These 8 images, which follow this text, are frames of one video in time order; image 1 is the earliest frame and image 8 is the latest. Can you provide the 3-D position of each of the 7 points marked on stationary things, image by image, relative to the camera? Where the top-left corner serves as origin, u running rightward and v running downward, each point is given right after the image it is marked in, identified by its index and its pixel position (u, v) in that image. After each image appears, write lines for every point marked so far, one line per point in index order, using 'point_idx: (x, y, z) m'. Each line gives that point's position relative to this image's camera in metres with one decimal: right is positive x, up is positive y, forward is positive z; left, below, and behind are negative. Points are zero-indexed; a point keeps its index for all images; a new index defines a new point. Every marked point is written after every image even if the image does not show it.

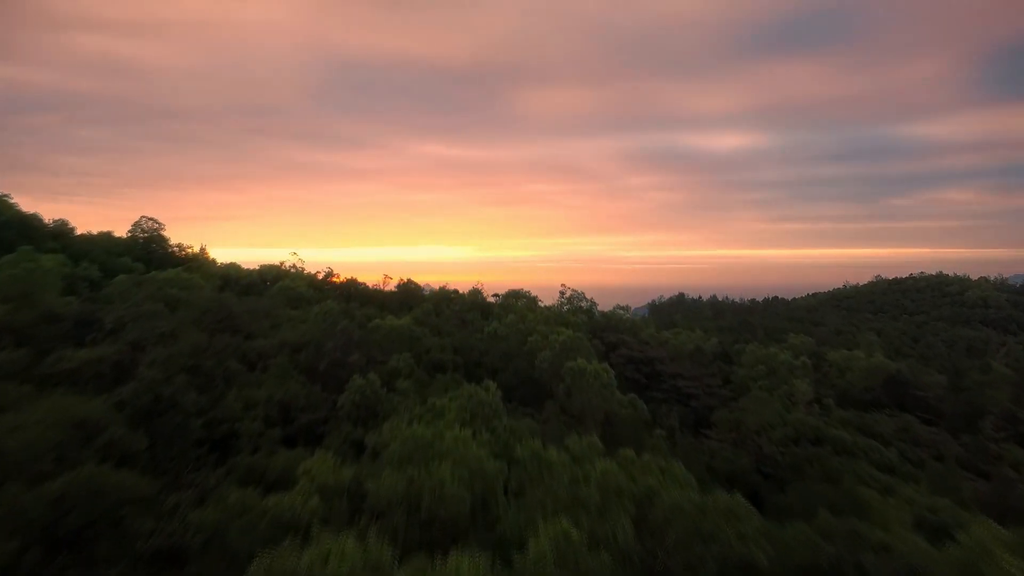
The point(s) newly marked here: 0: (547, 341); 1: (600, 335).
0: (+0.7, -1.0, +9.3) m
1: (+2.3, -1.3, +13.2) m
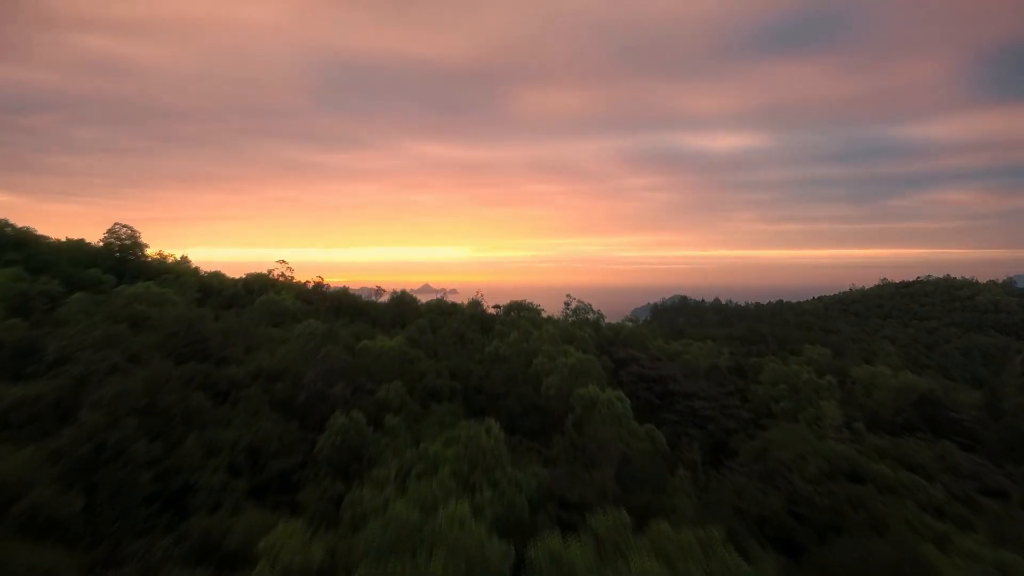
0: (+0.7, -1.3, +8.5) m
1: (+2.4, -1.5, +12.4) m
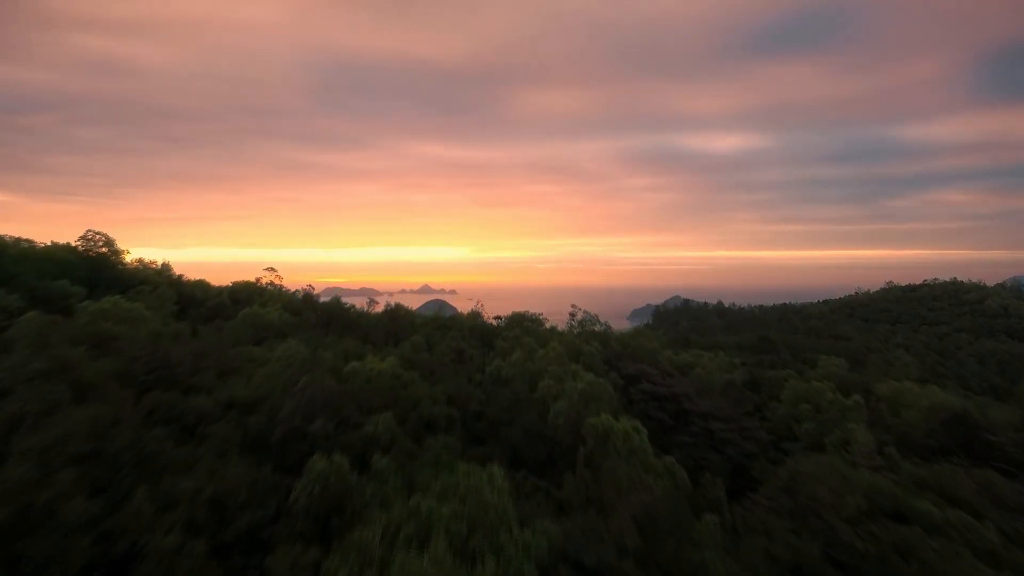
0: (+0.8, -1.5, +7.7) m
1: (+2.4, -1.8, +11.6) m
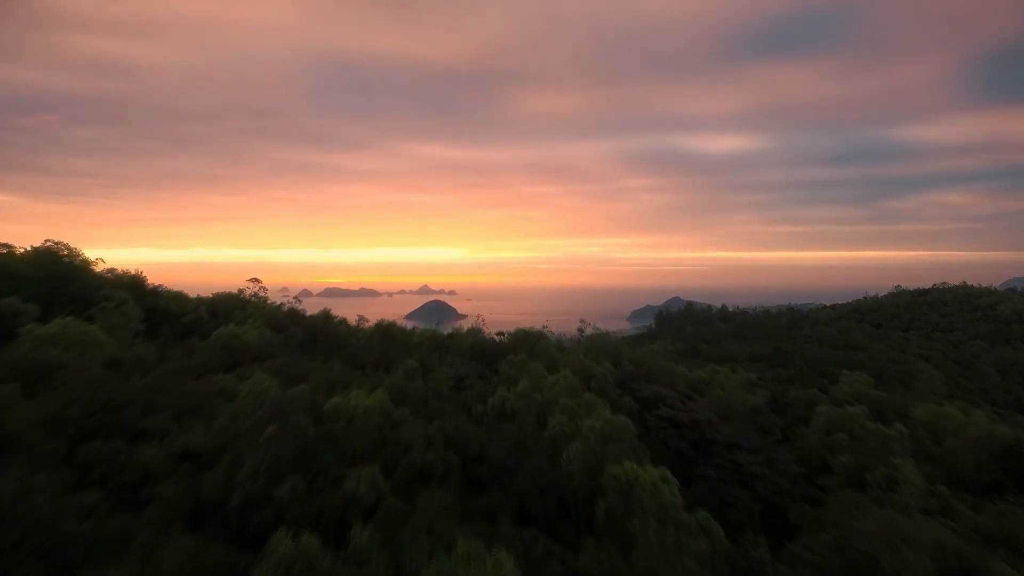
0: (+0.8, -1.8, +6.7) m
1: (+2.5, -2.1, +10.6) m
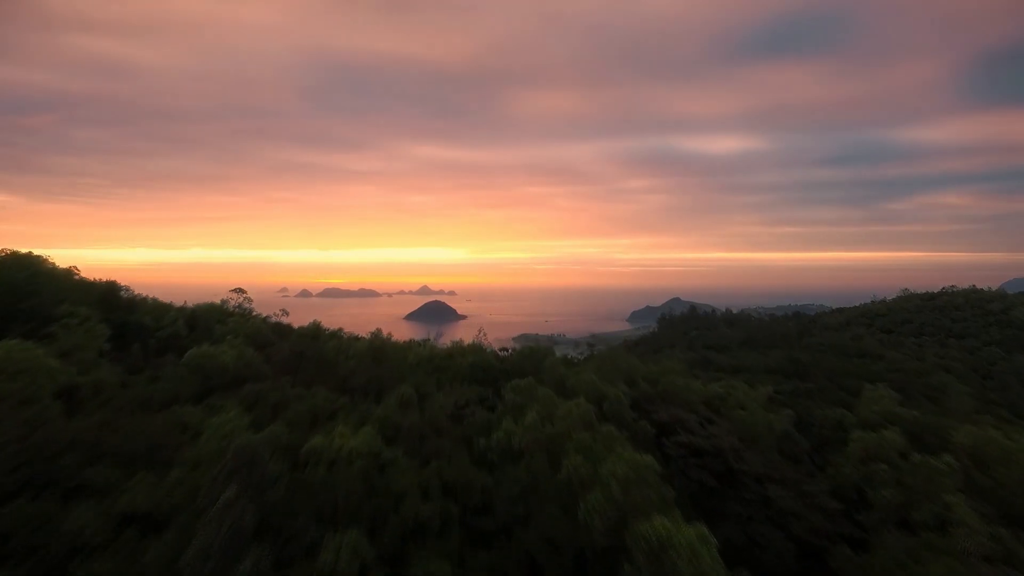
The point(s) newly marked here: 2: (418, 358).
0: (+0.9, -2.1, +5.8) m
1: (+2.6, -2.4, +9.7) m
2: (-1.7, -1.2, +8.9) m
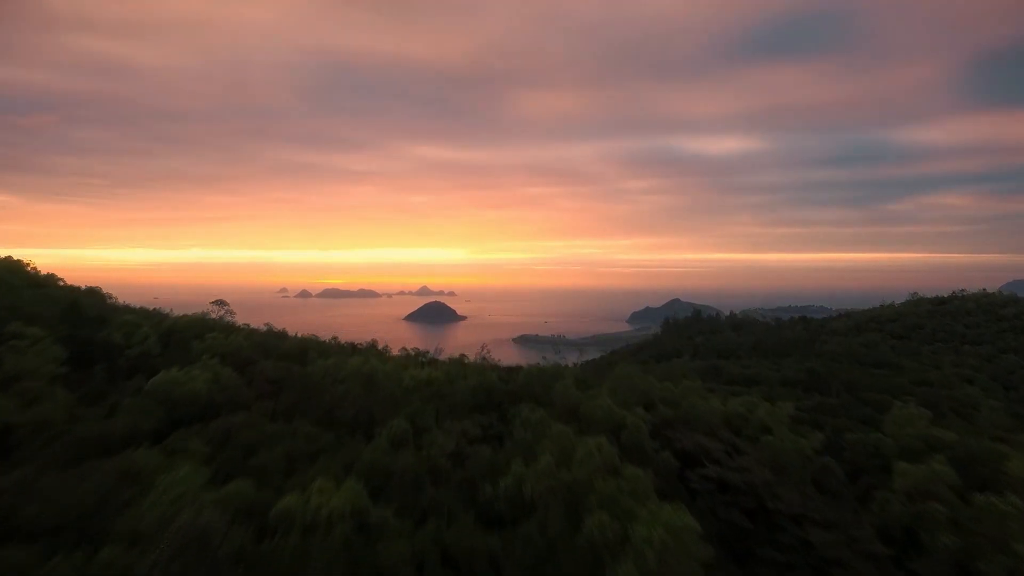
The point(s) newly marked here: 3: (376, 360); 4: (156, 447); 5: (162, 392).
0: (+1.1, -2.3, +4.9) m
1: (+2.7, -2.6, +8.8) m
2: (-1.6, -1.5, +8.0) m
3: (-2.6, -1.4, +9.5) m
4: (-4.0, -1.8, +5.6) m
5: (-4.8, -1.4, +6.8) m
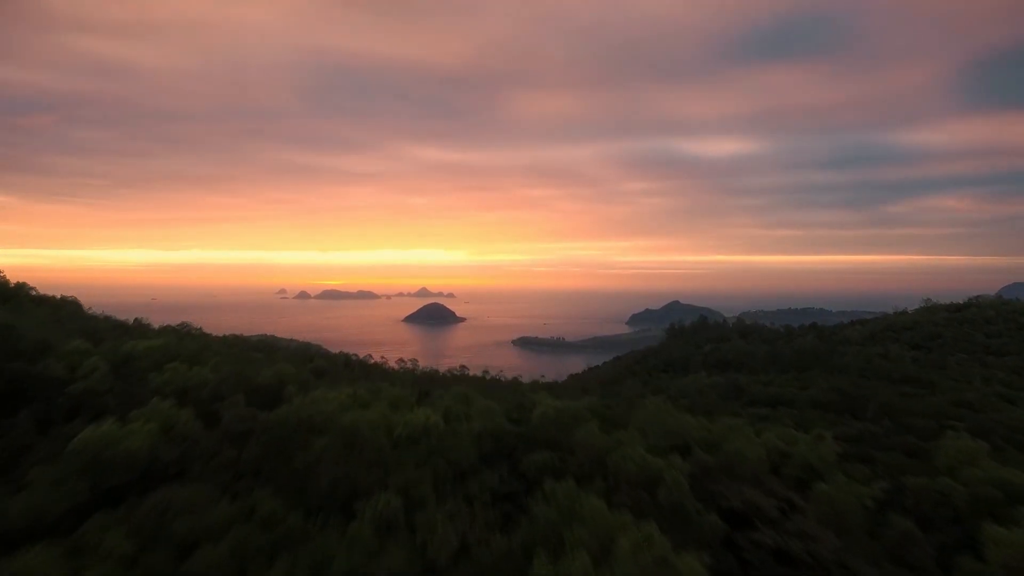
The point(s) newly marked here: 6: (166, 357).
0: (+1.3, -2.7, +3.5) m
1: (+2.9, -3.0, +7.4) m
2: (-1.4, -1.9, +6.6) m
3: (-2.4, -1.8, +8.1) m
4: (-3.8, -2.1, +4.2) m
5: (-4.6, -1.8, +5.4) m
6: (-6.2, -1.2, +9.0) m
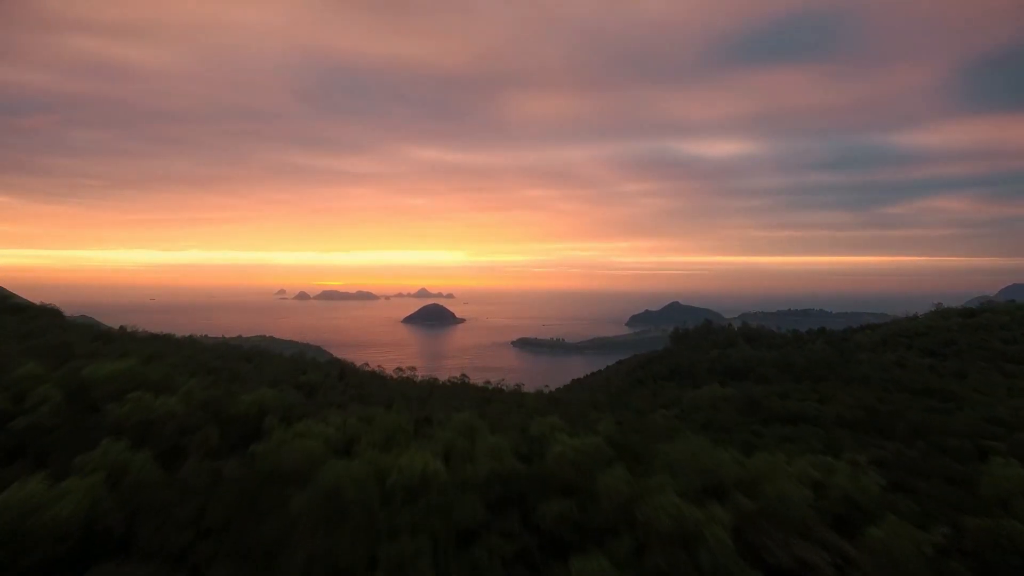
0: (+1.4, -3.0, +2.5) m
1: (+3.1, -3.3, +6.4) m
2: (-1.2, -2.1, +5.6) m
3: (-2.2, -2.1, +7.1) m
4: (-3.7, -2.4, +3.2) m
5: (-4.4, -2.1, +4.4) m
6: (-6.1, -1.4, +7.9) m
